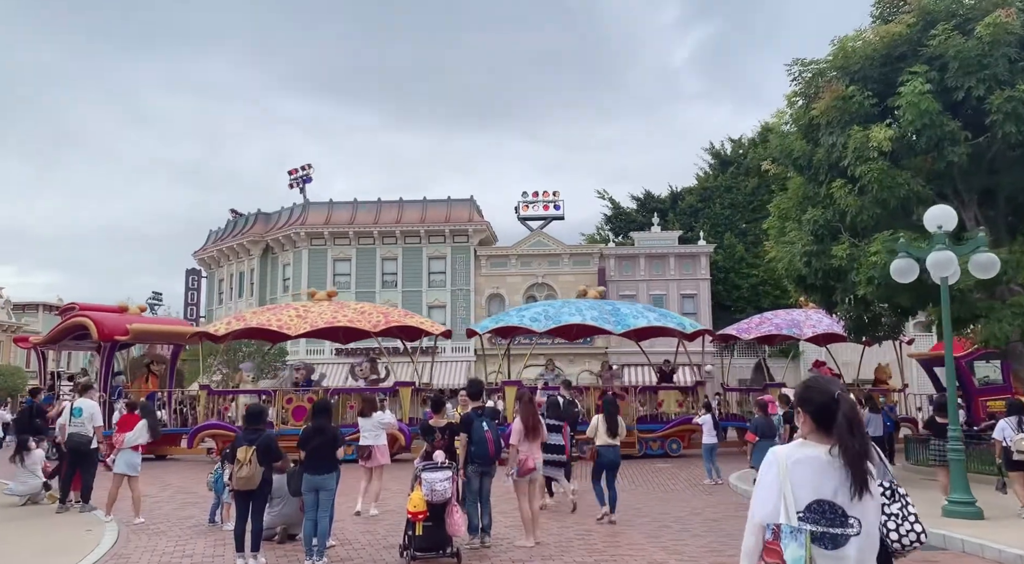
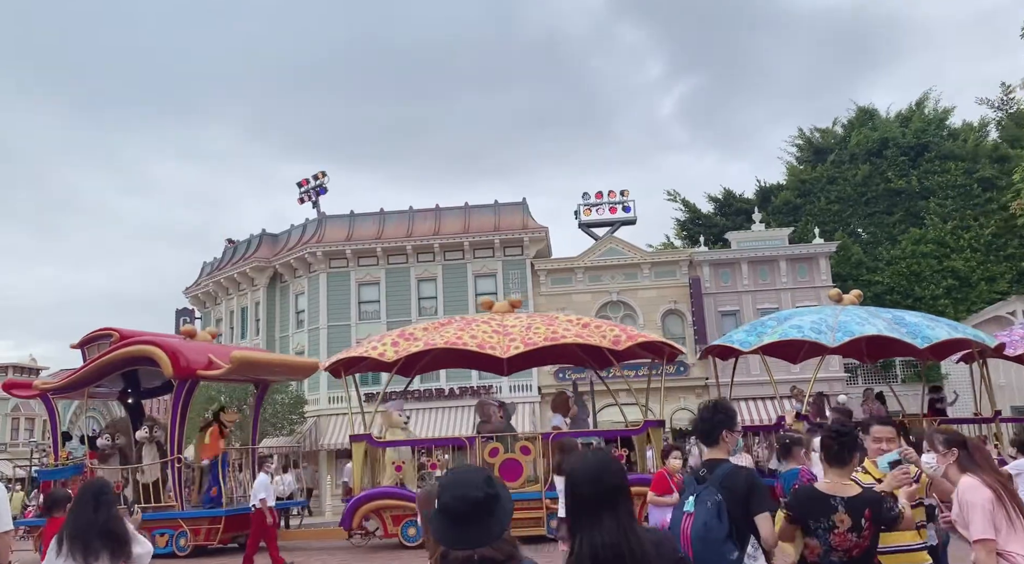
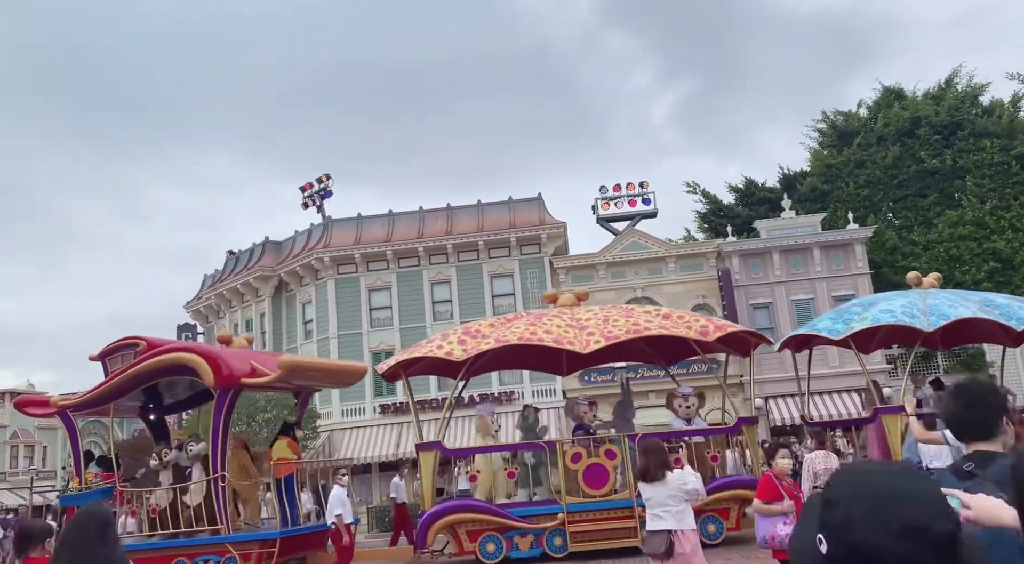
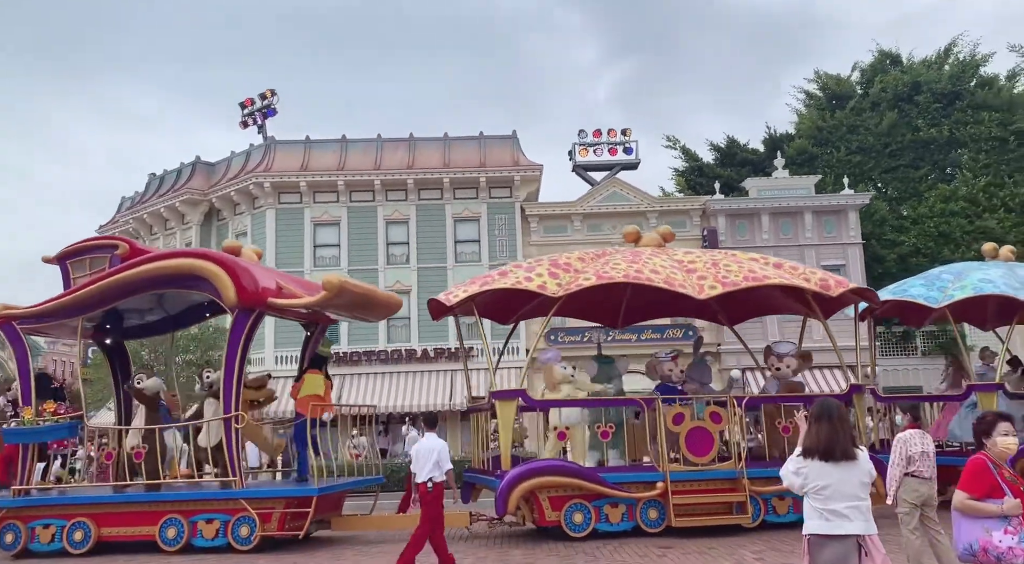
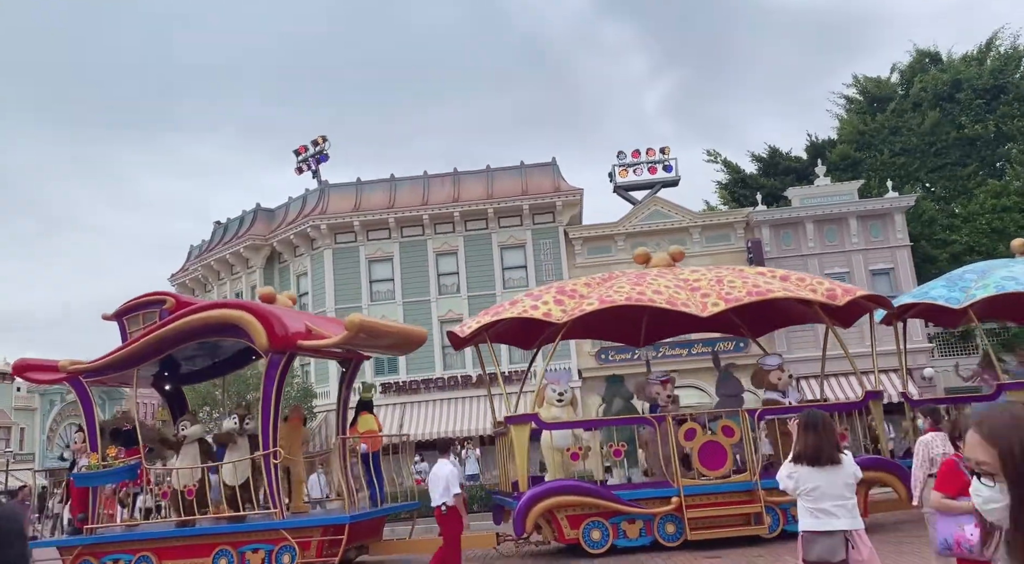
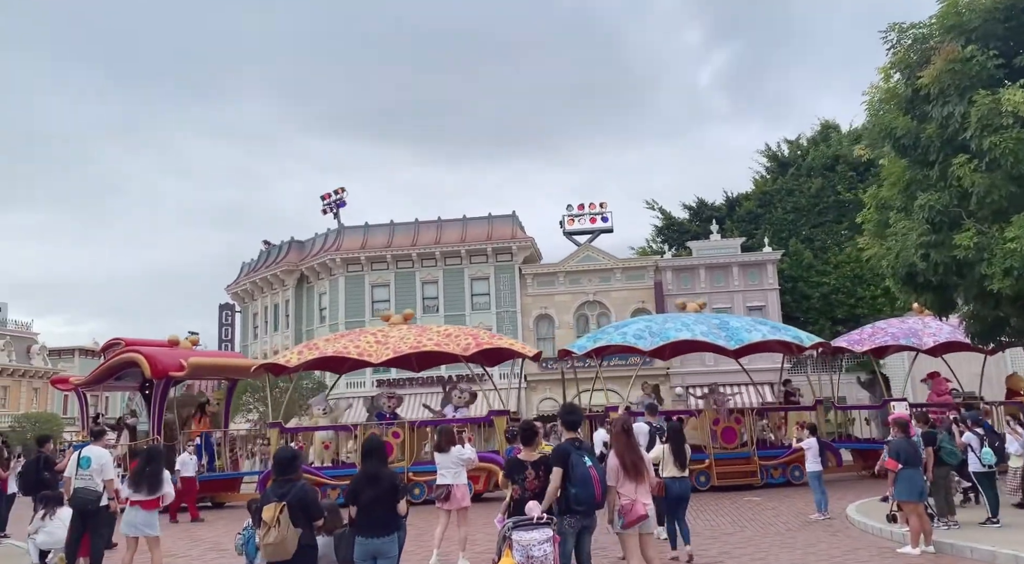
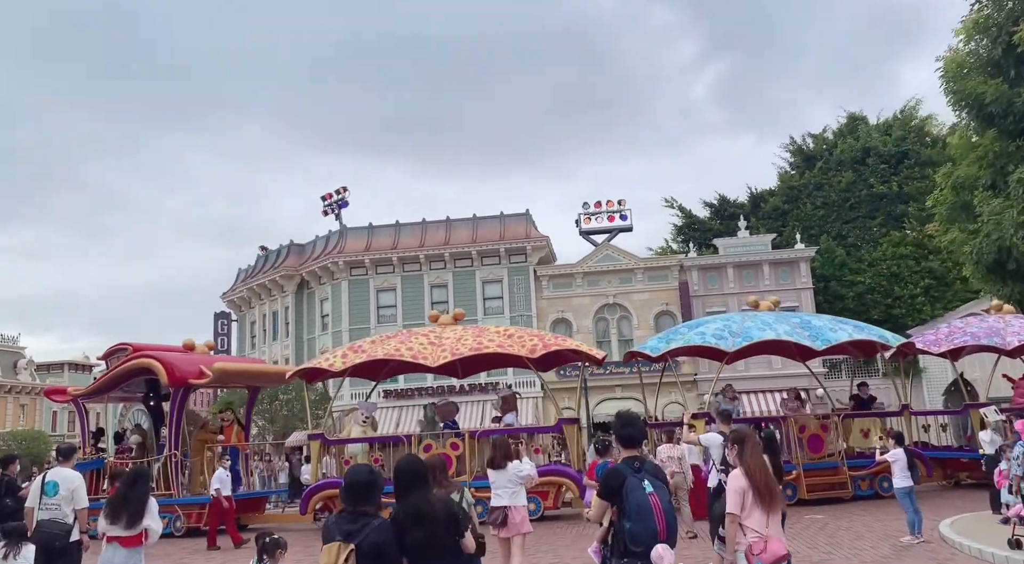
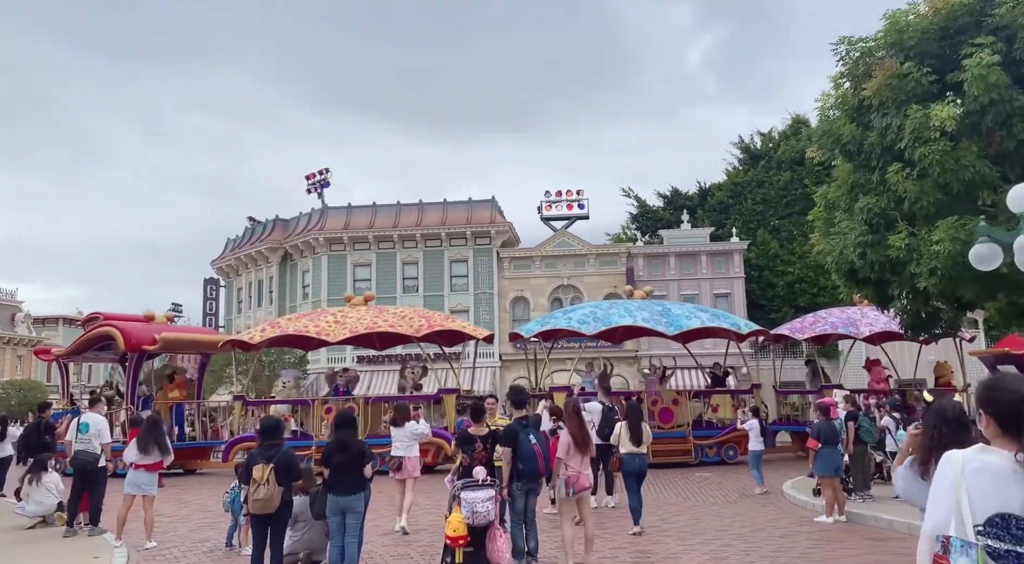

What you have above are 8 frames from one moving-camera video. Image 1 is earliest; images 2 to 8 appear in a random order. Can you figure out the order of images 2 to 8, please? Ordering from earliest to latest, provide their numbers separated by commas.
8, 6, 7, 2, 3, 5, 4
